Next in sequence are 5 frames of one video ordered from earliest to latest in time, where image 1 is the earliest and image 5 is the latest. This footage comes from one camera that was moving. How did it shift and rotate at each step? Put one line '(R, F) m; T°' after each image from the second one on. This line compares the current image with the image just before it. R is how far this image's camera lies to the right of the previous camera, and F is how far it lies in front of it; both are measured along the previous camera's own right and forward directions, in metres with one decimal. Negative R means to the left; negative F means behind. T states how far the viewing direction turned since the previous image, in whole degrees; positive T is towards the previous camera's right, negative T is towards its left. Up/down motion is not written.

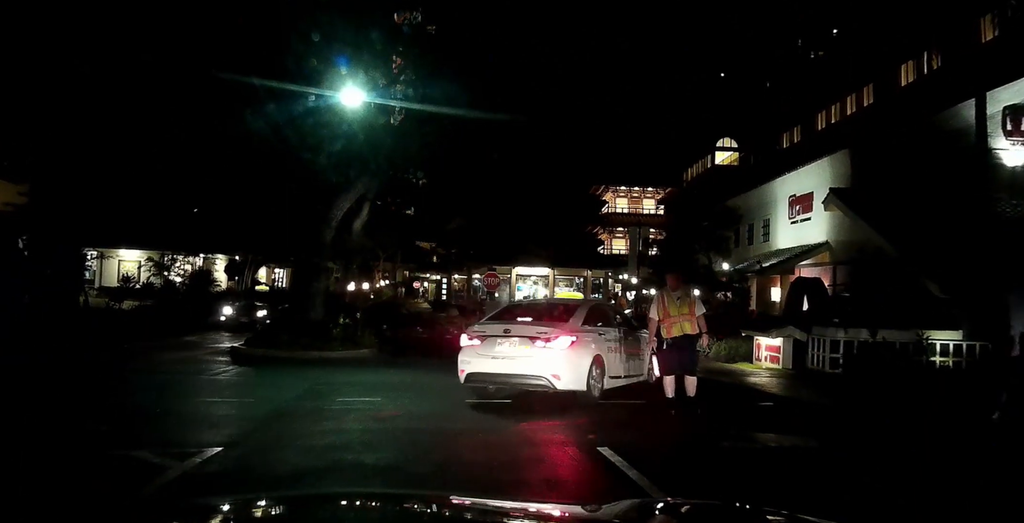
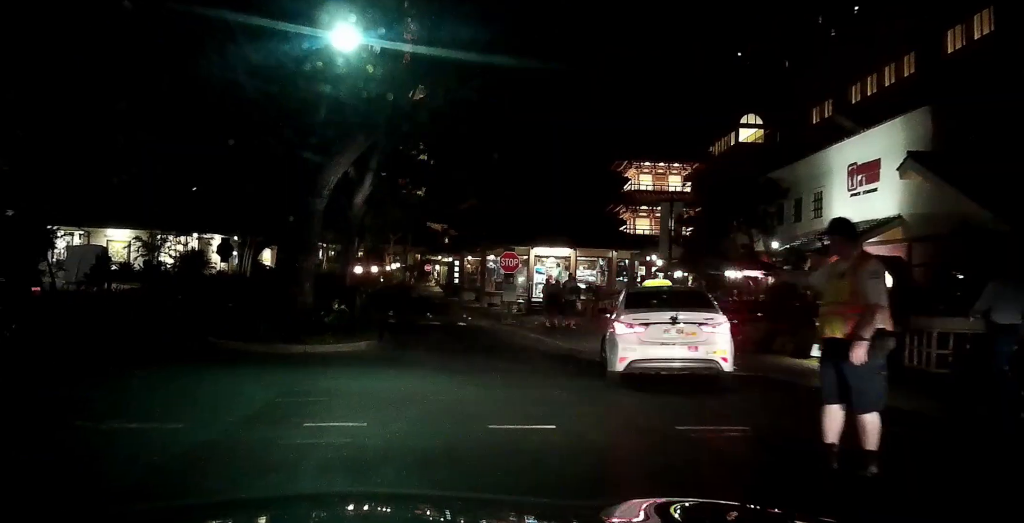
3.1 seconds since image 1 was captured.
(-0.2, +1.6) m; -1°
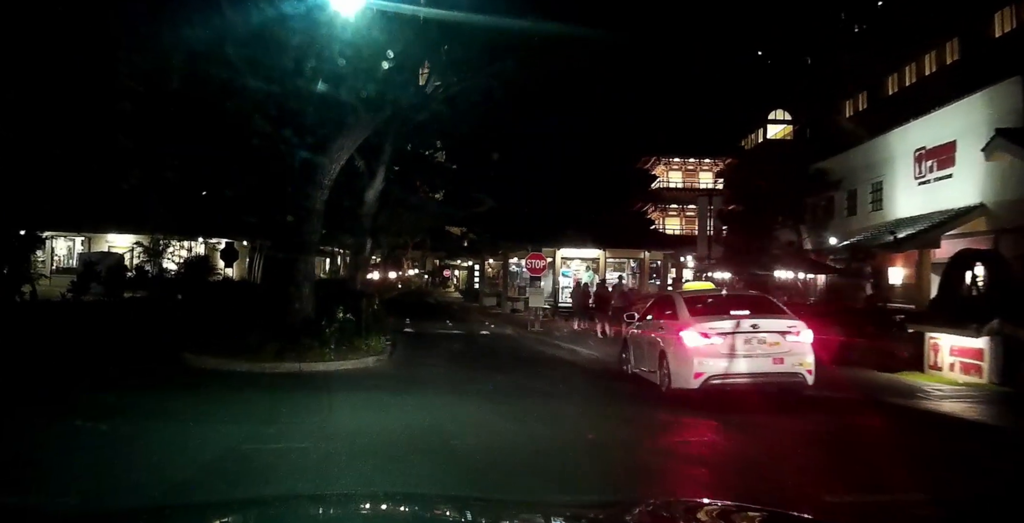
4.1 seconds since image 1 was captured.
(-0.1, +1.2) m; -2°
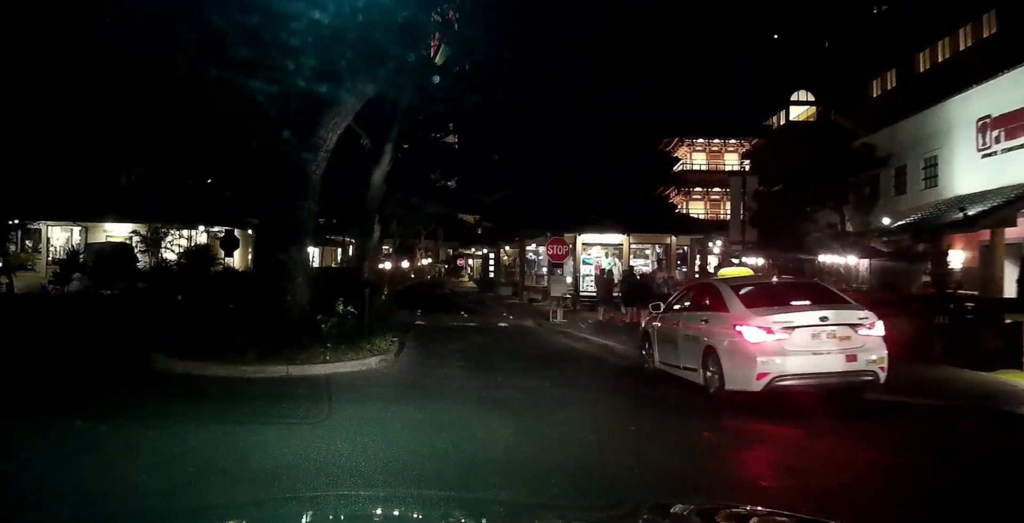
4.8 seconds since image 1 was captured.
(-0.1, +1.0) m; -1°
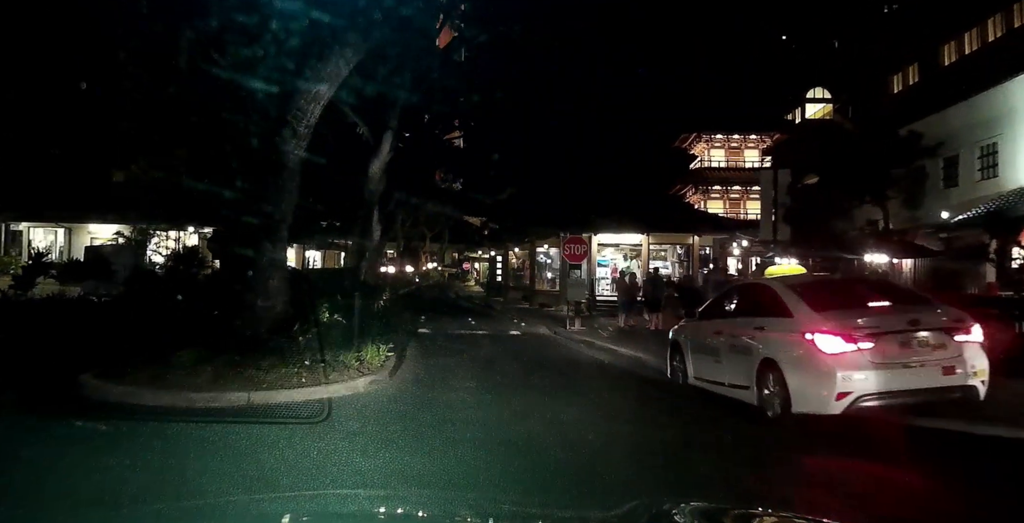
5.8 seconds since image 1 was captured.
(-0.1, +1.1) m; -1°
